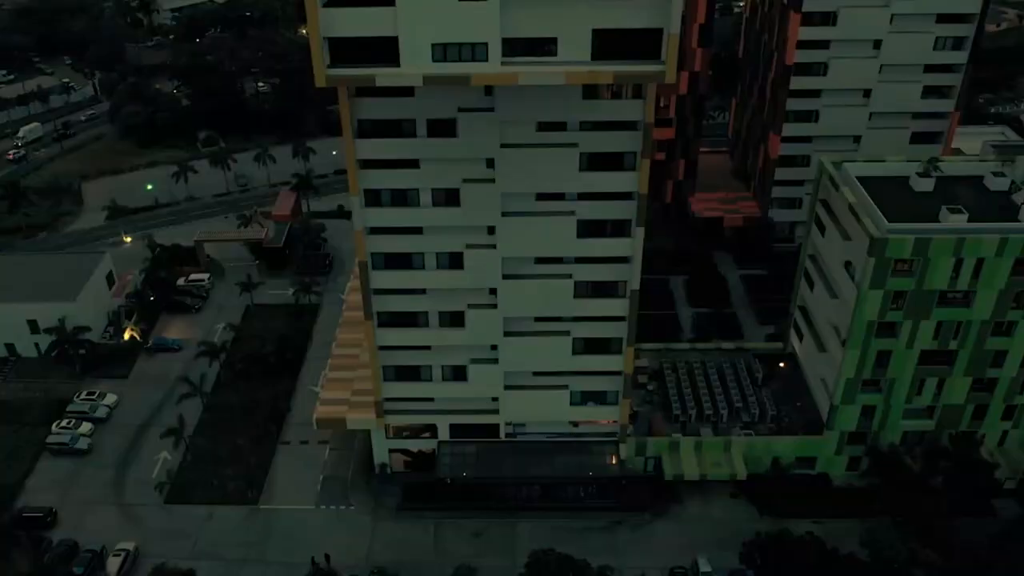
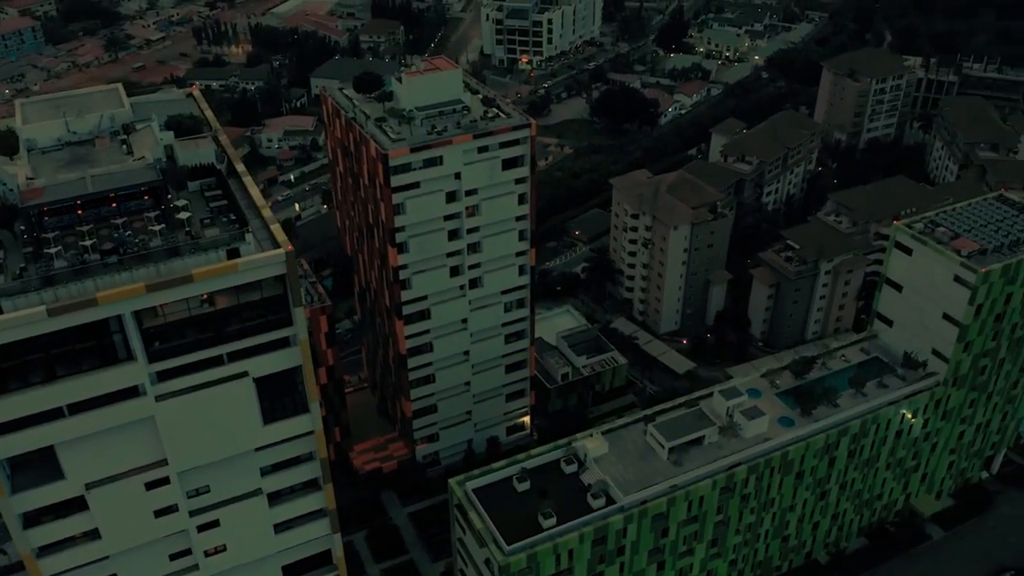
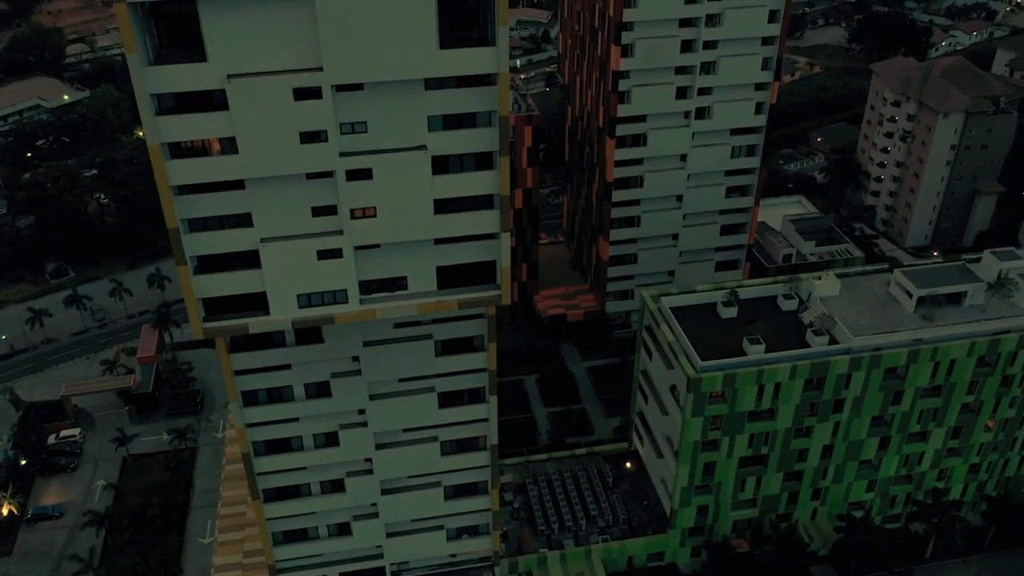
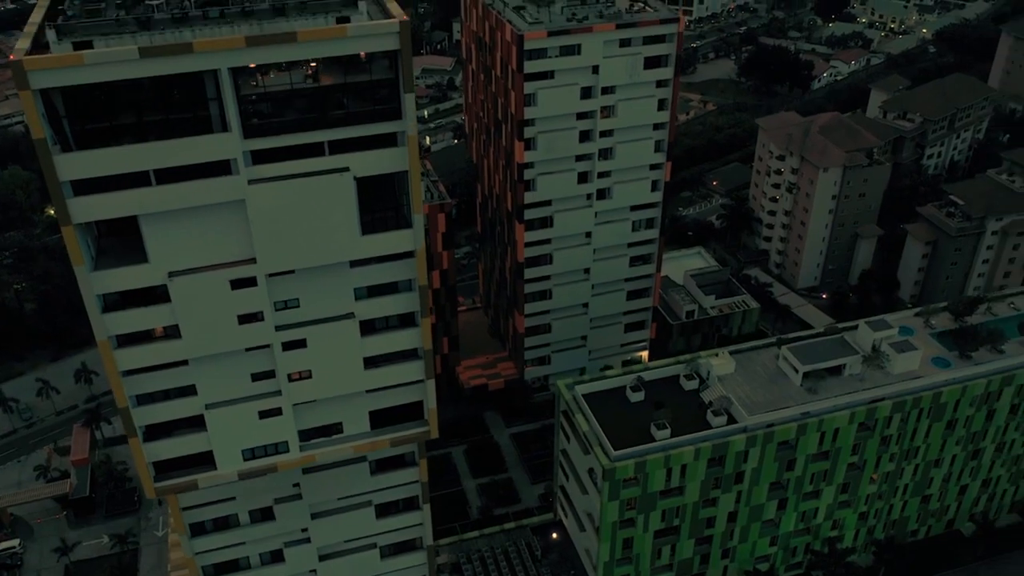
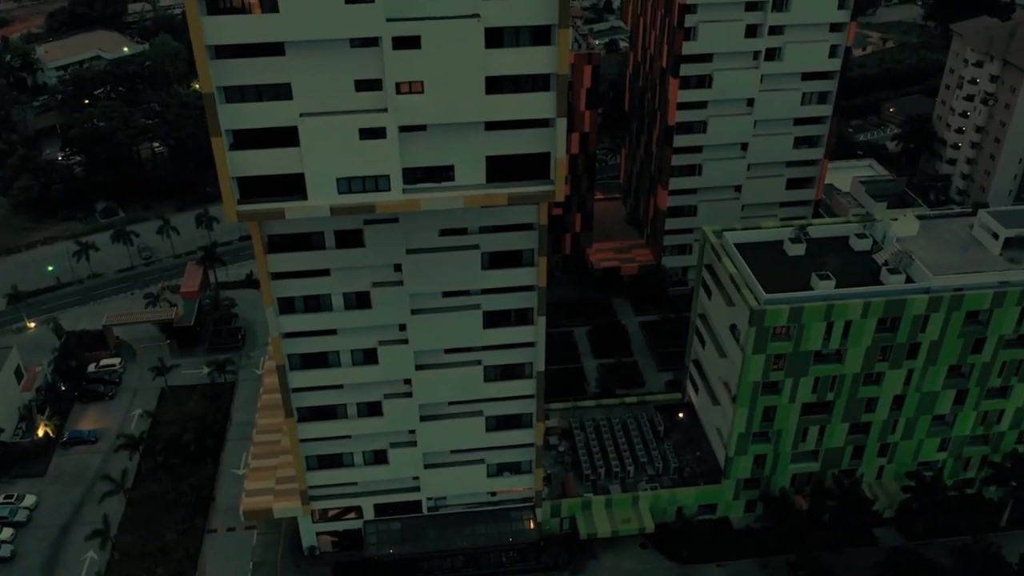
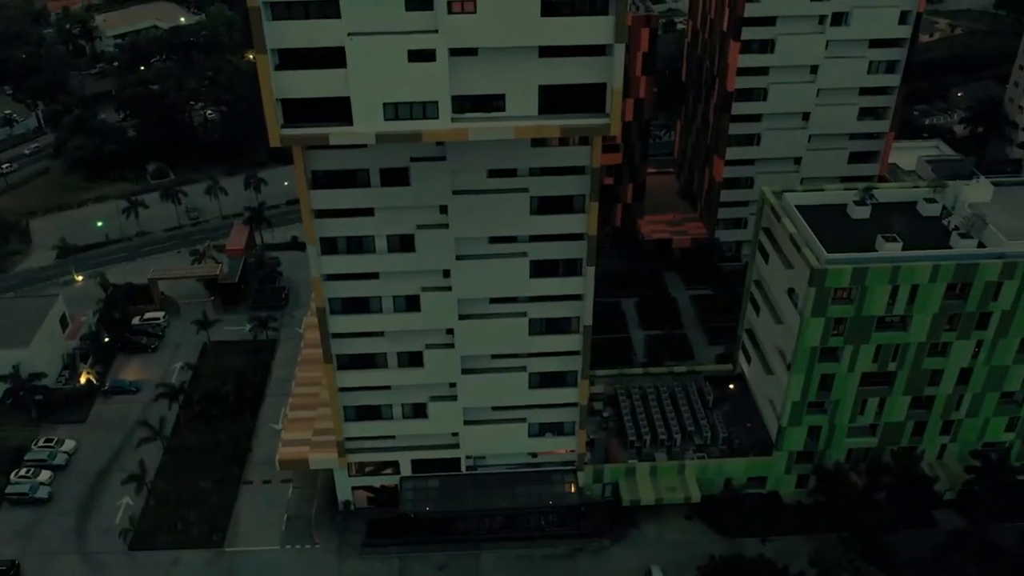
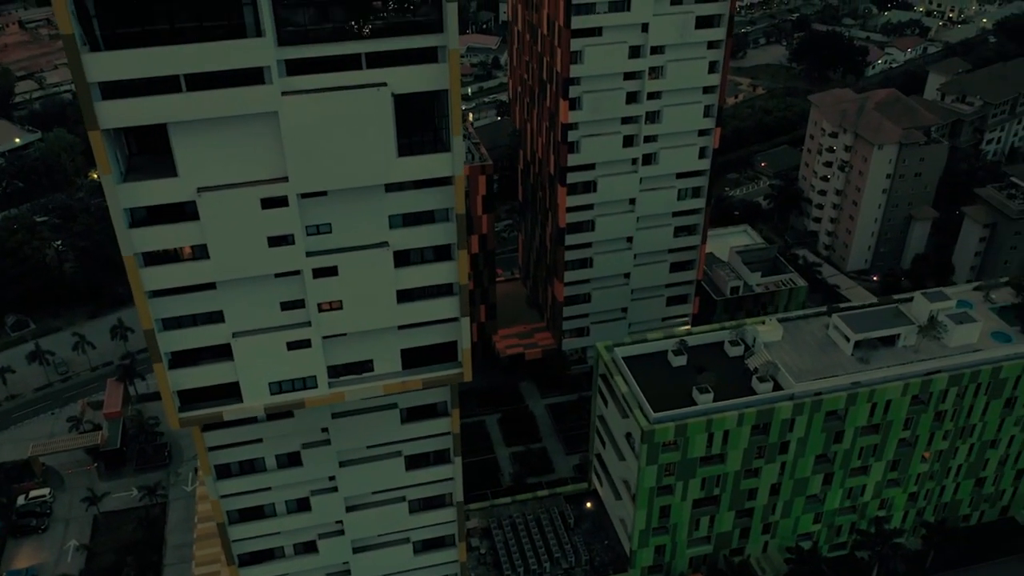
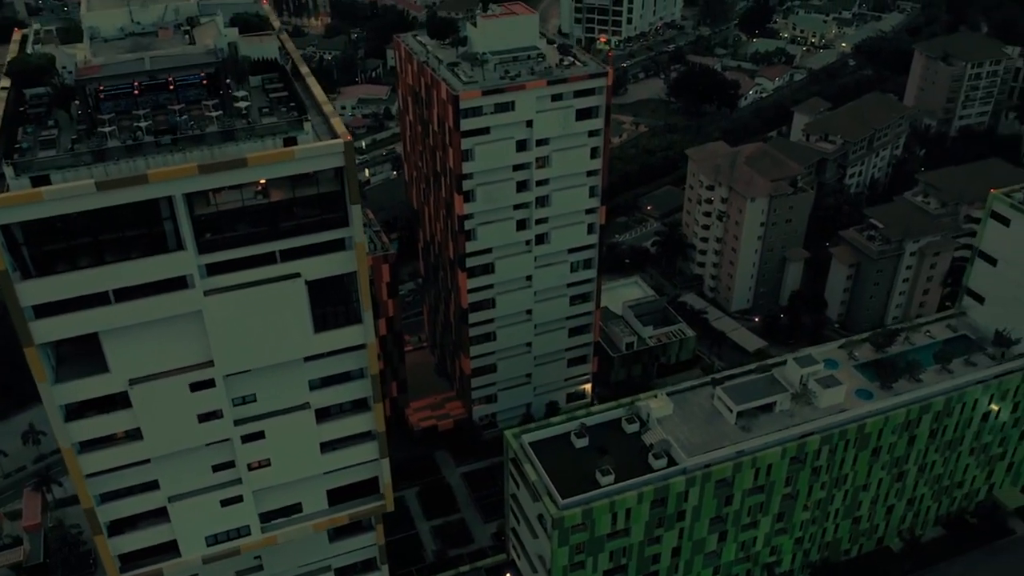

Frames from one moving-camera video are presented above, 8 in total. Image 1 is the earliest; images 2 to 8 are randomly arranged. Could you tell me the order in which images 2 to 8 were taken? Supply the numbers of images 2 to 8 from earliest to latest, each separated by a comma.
6, 5, 3, 7, 4, 8, 2
